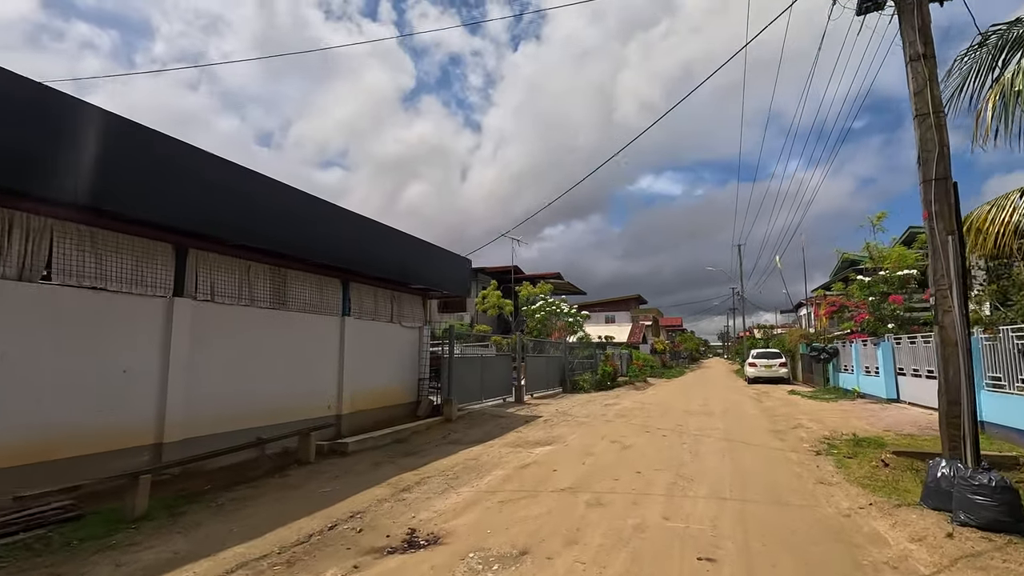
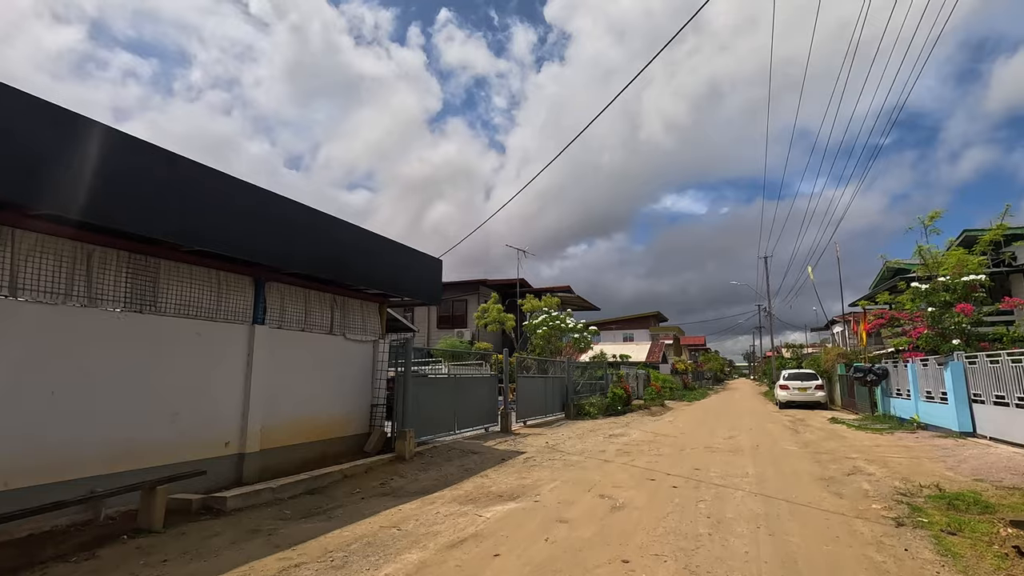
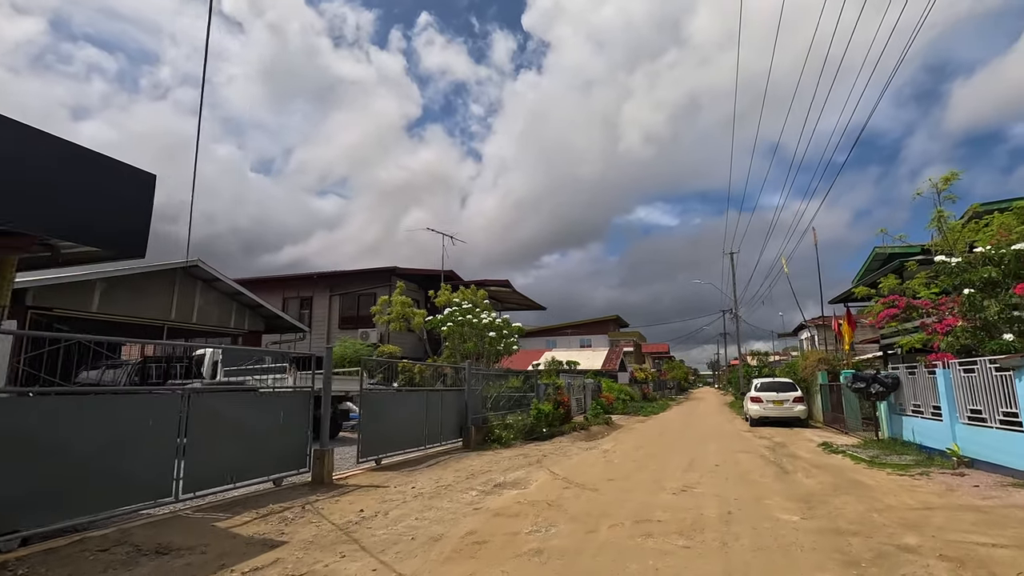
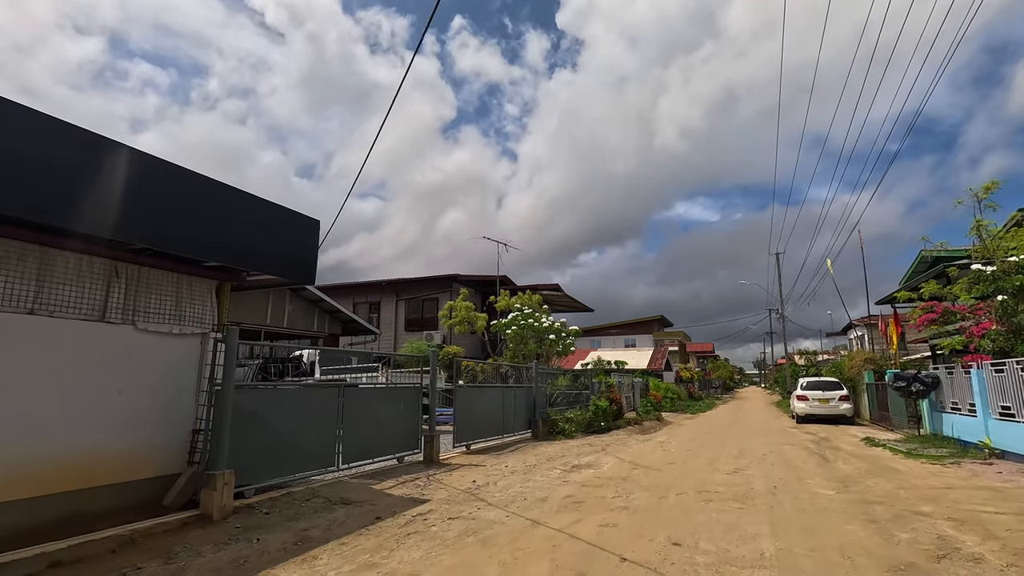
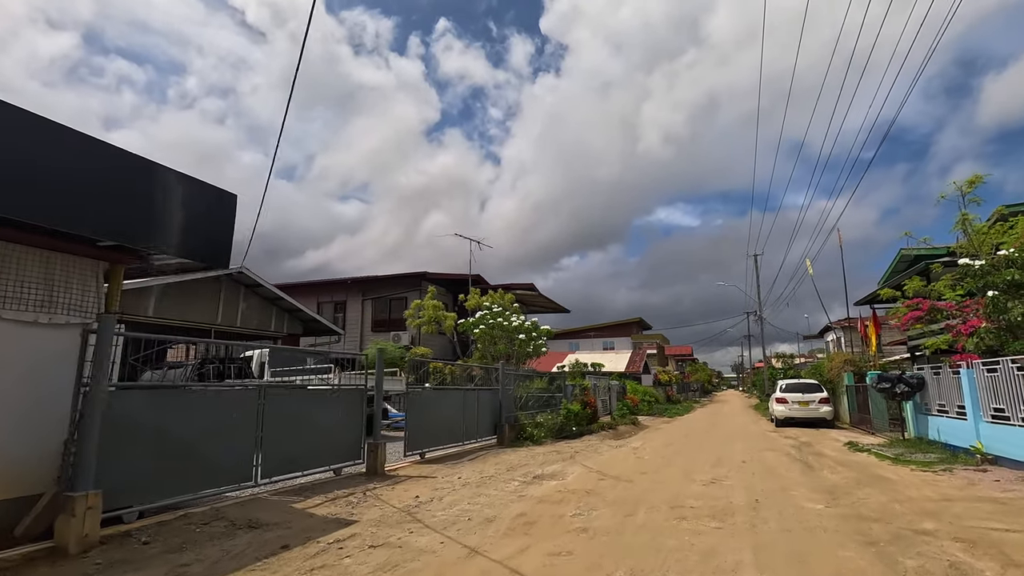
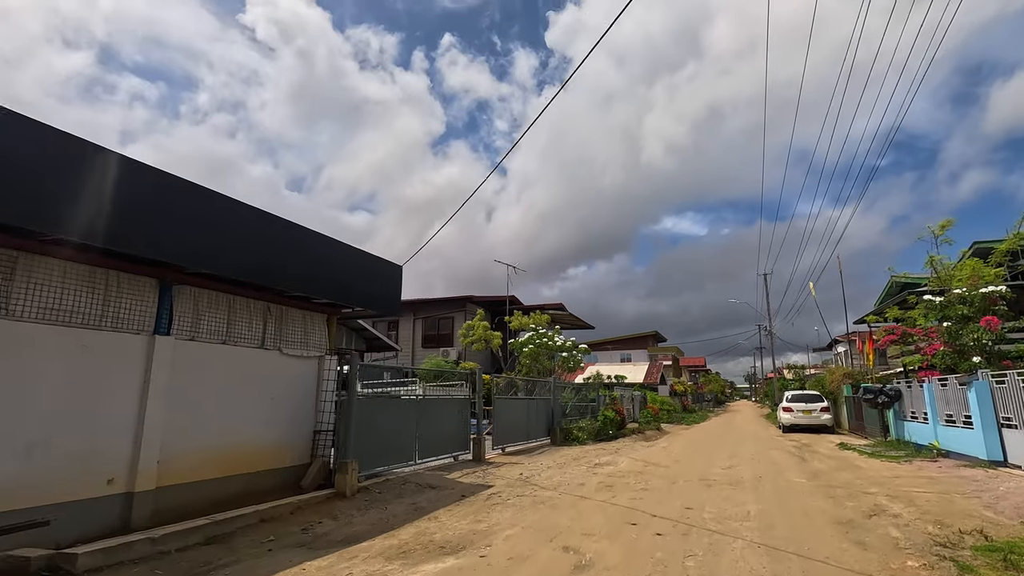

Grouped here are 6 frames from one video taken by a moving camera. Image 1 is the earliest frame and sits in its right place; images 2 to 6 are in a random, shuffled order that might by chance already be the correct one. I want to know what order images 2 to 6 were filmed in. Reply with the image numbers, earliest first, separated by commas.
2, 6, 4, 5, 3
